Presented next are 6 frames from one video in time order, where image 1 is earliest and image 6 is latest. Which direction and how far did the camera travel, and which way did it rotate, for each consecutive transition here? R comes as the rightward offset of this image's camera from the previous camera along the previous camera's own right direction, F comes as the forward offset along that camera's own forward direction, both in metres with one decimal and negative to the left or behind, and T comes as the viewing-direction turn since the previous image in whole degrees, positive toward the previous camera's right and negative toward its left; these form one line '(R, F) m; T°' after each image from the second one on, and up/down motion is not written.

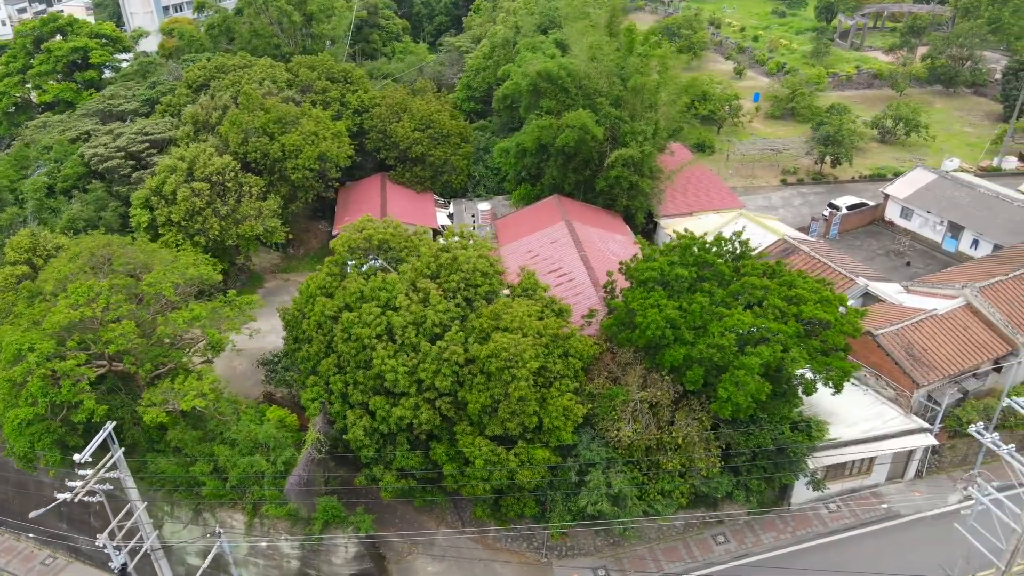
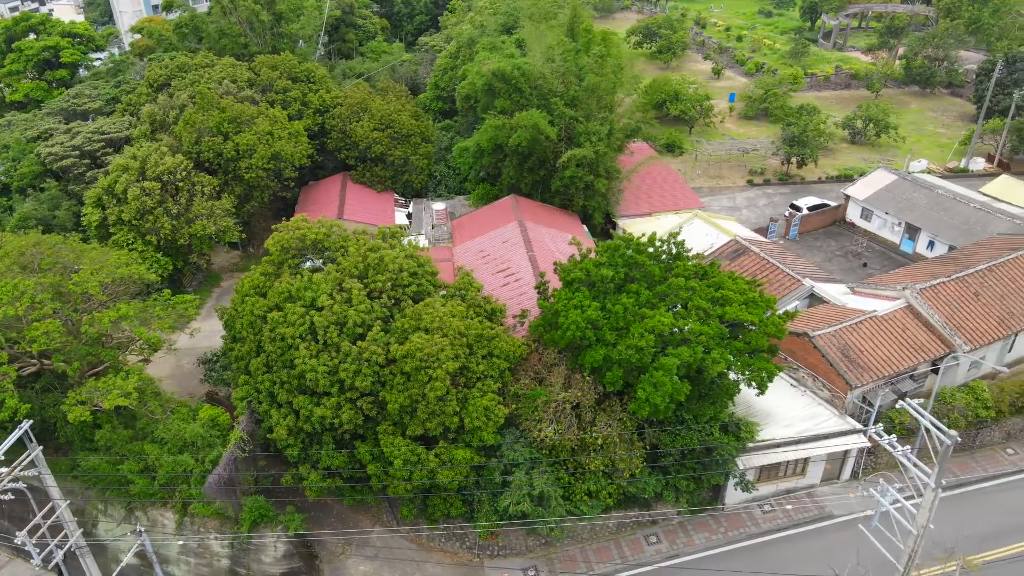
(+2.0, -0.1) m; 0°
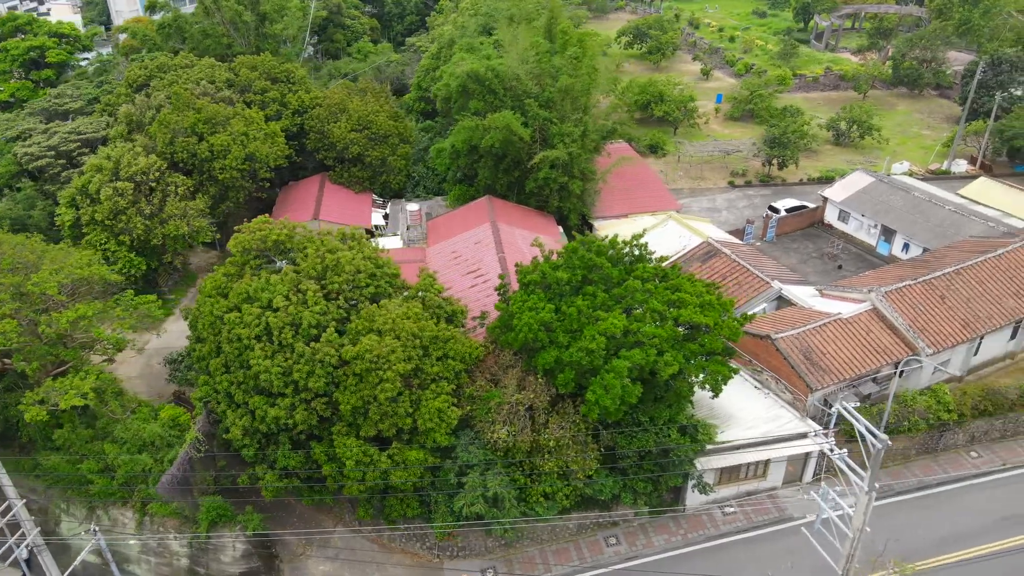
(+1.2, -0.1) m; 0°
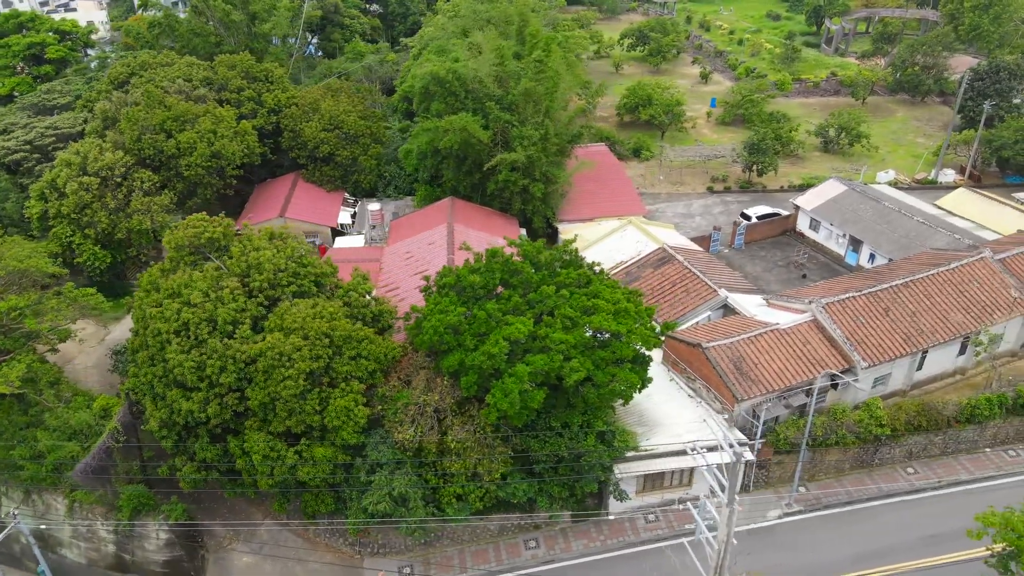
(+3.0, -0.1) m; -2°
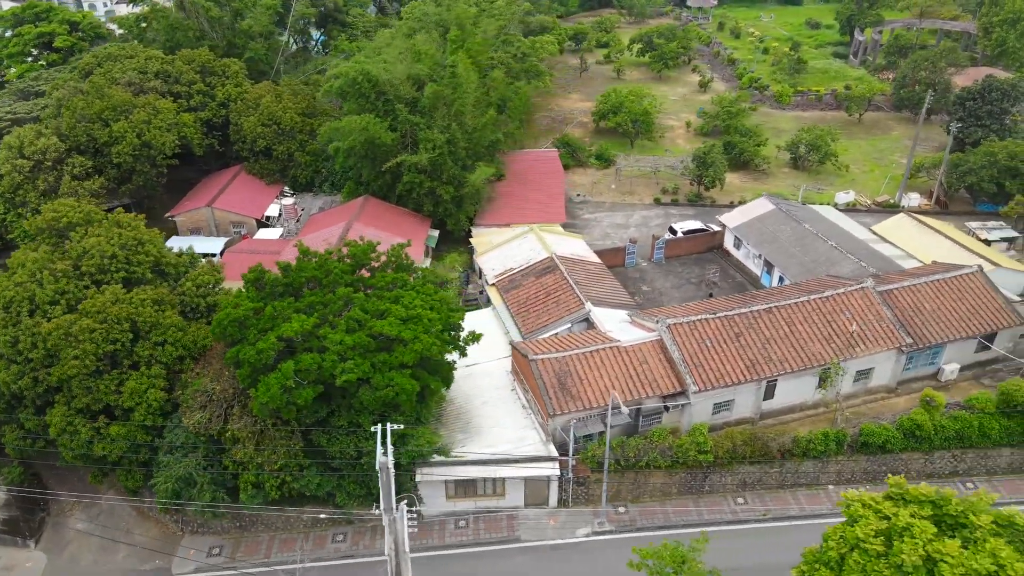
(+7.5, +0.1) m; -6°
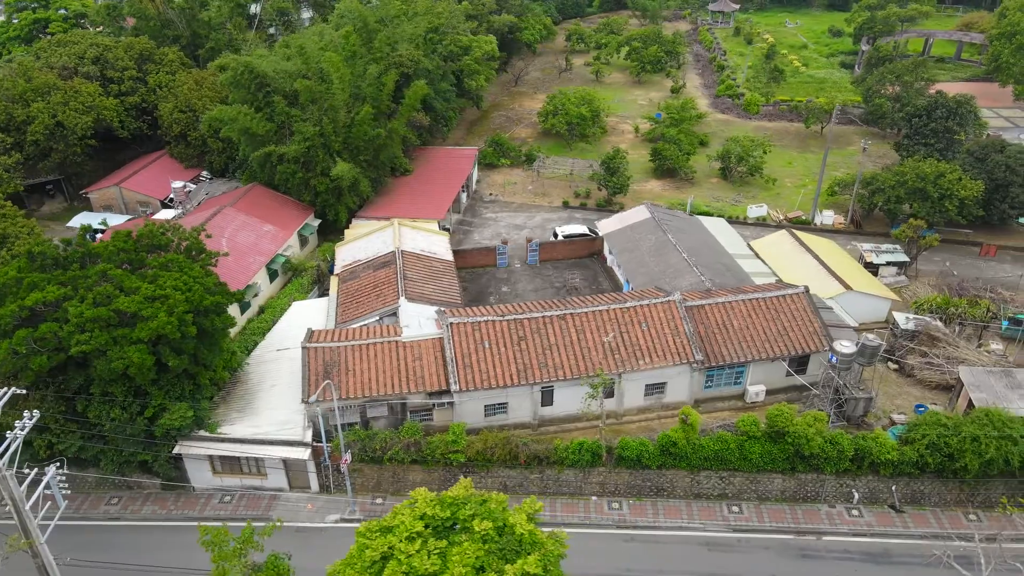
(+9.3, +0.1) m; -6°
